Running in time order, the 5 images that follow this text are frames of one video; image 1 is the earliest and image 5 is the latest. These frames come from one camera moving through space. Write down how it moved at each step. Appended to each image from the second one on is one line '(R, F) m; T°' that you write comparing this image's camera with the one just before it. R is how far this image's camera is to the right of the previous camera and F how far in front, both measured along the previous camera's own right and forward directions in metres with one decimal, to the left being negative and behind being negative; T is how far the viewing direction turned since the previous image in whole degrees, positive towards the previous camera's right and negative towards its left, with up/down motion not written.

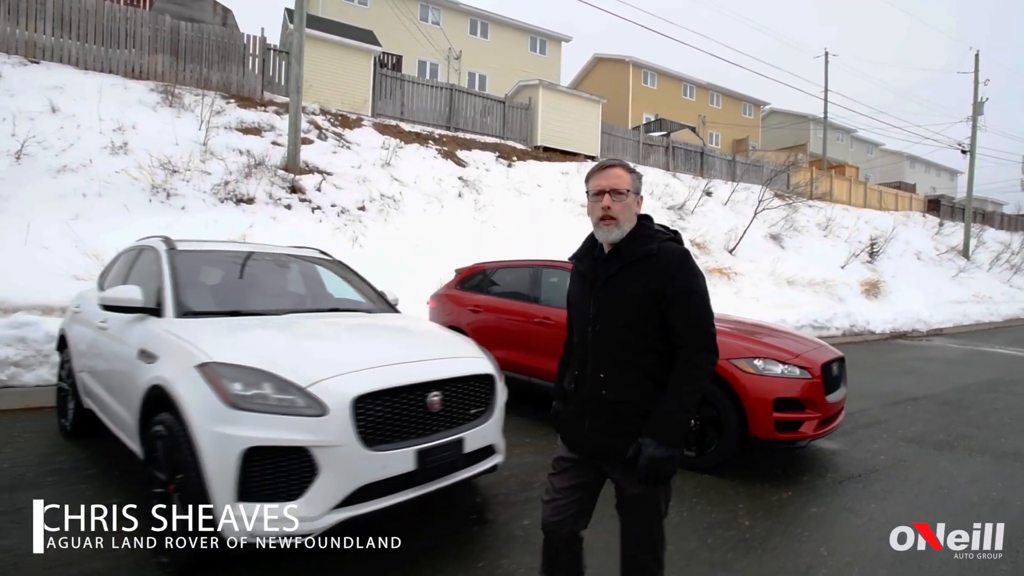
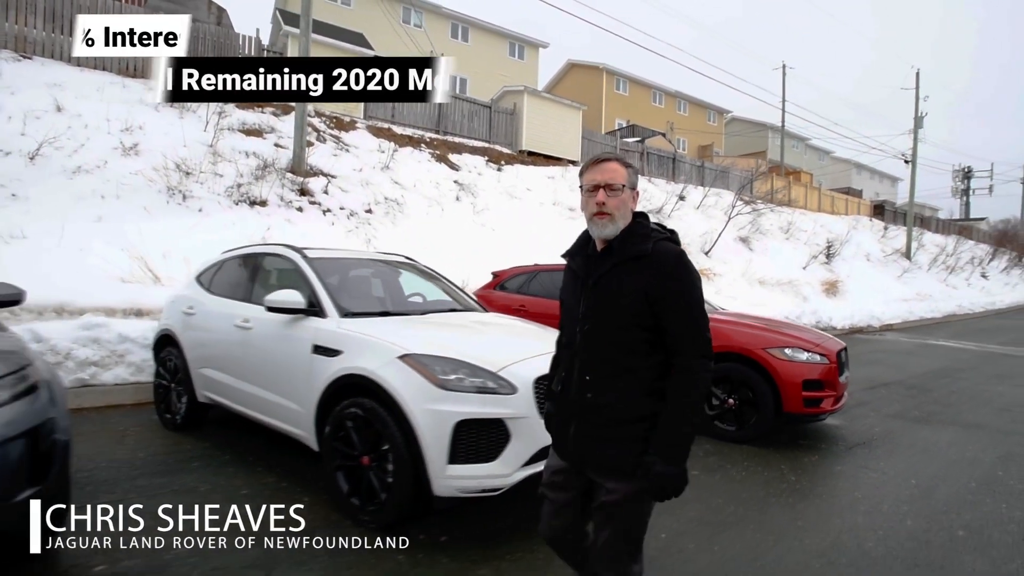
(-1.1, -0.7) m; +4°
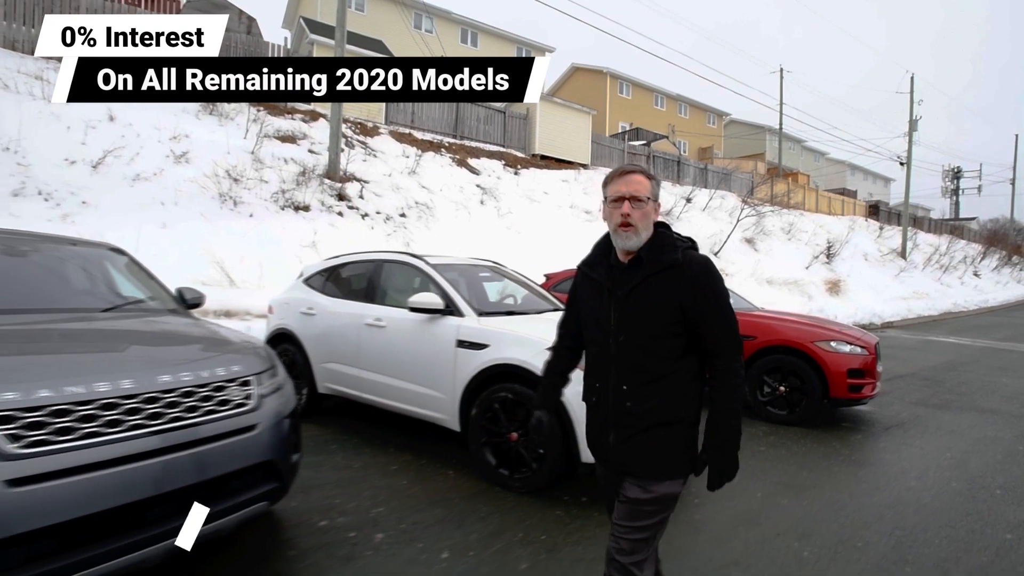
(-1.0, -0.6) m; +1°
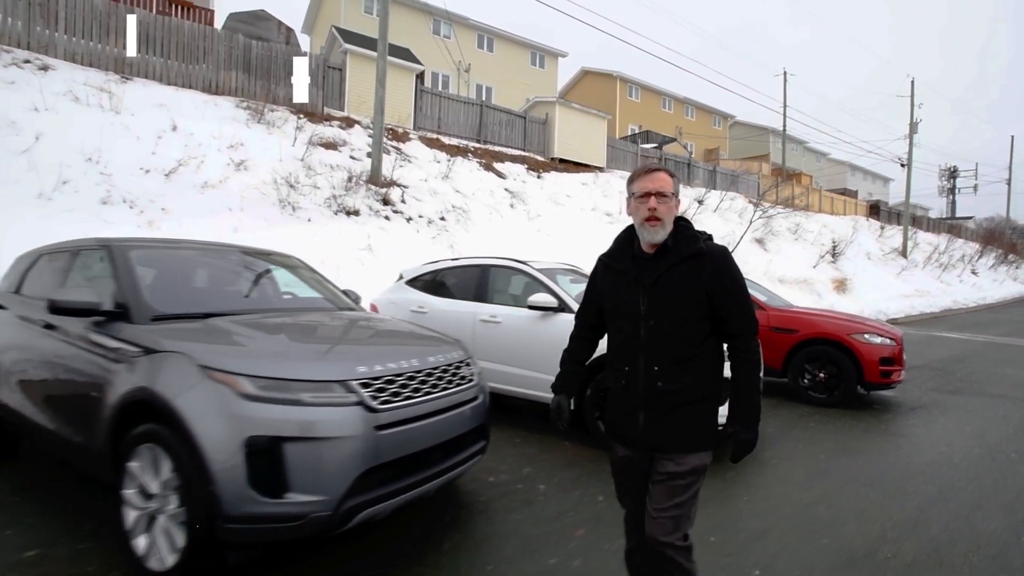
(-1.0, -0.9) m; 0°
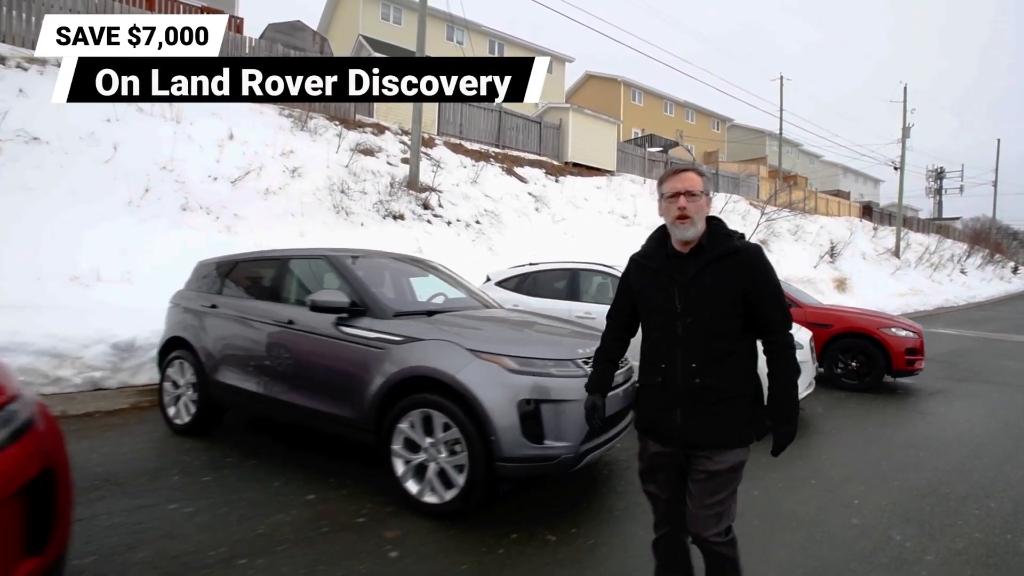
(-1.3, -1.0) m; +1°
